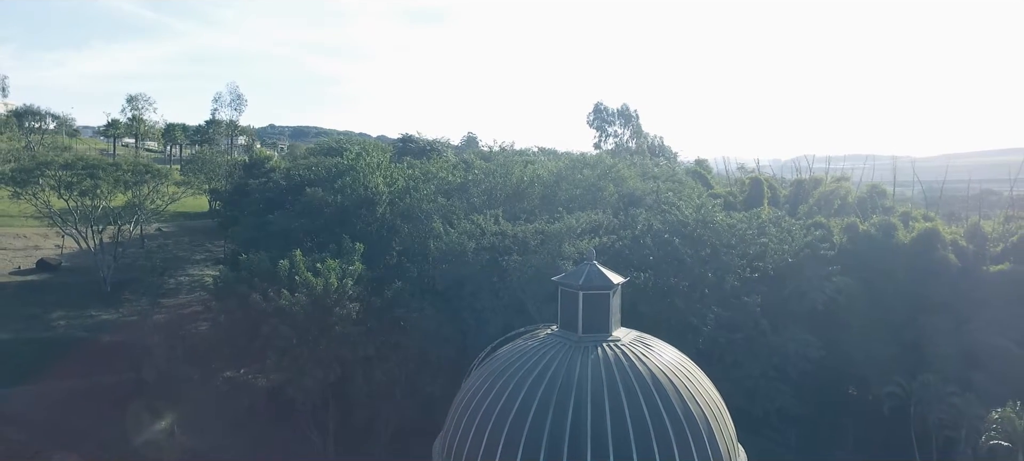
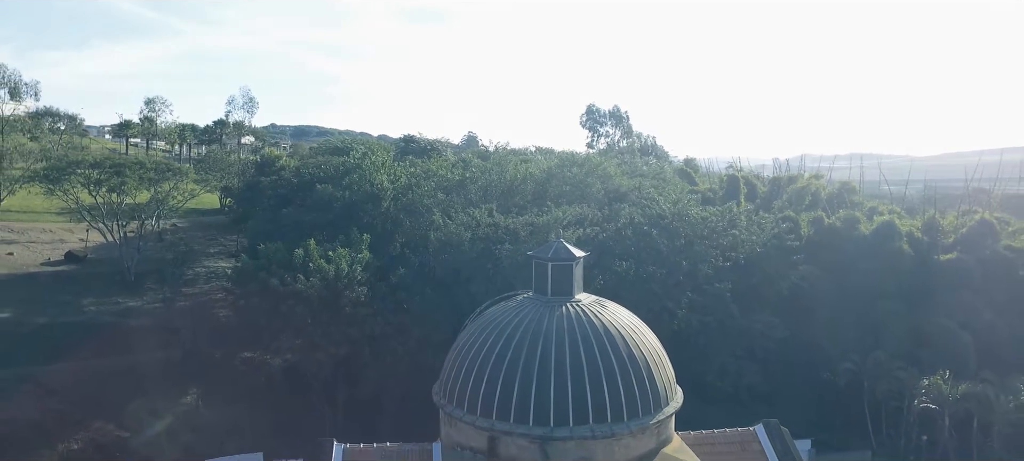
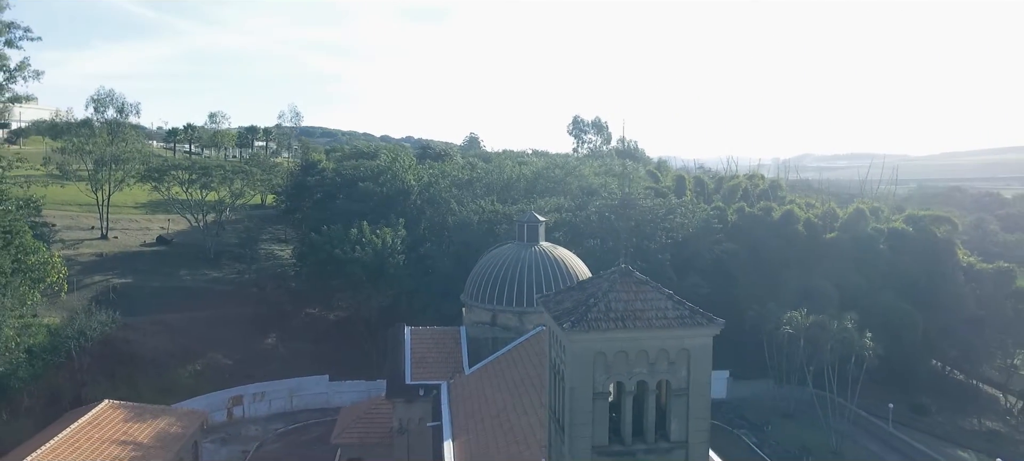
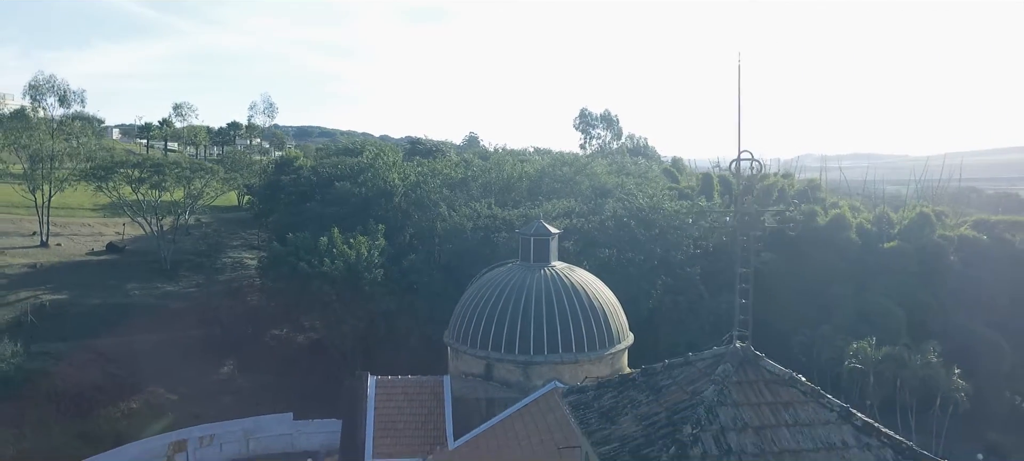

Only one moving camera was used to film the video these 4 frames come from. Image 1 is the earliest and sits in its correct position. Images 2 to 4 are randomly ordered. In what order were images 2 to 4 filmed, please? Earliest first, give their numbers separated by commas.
2, 4, 3
